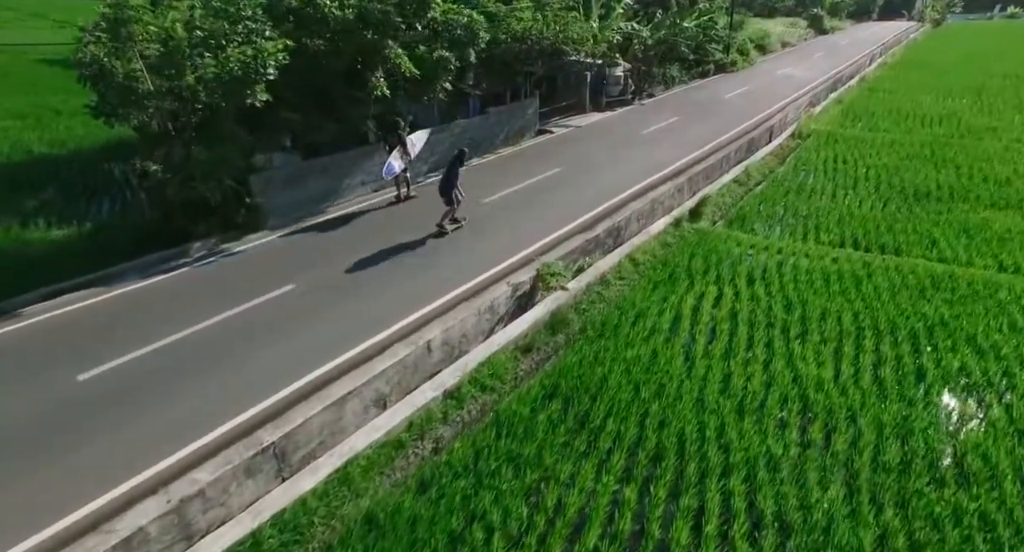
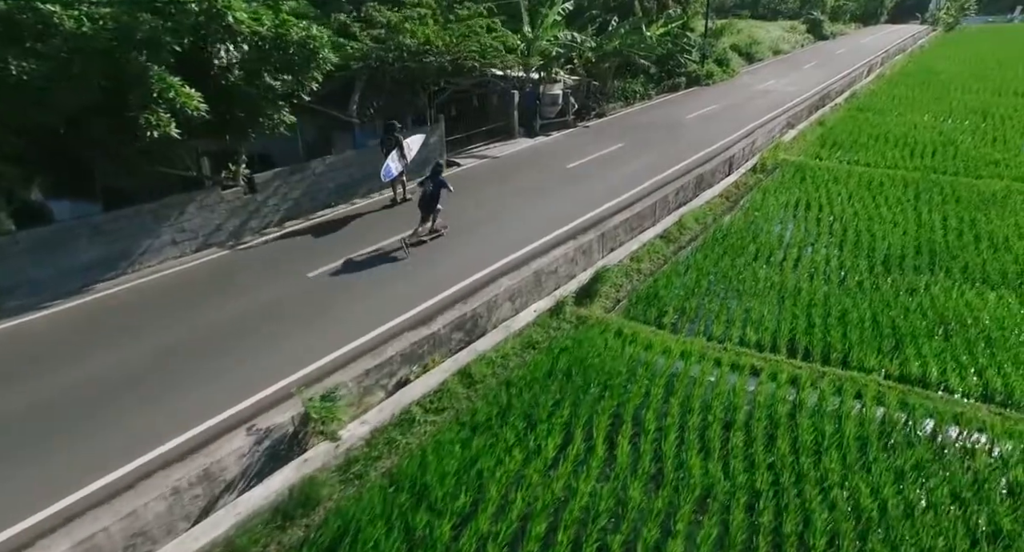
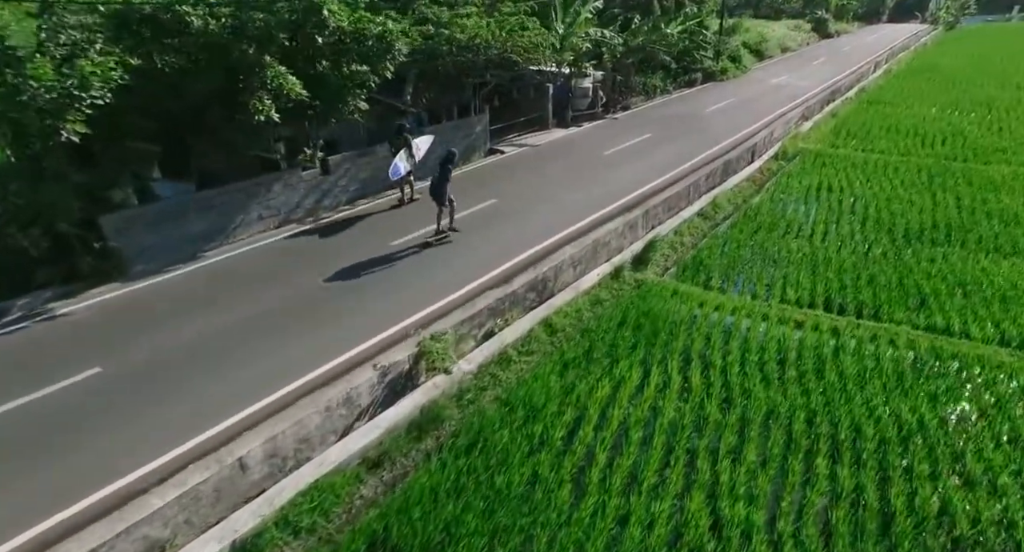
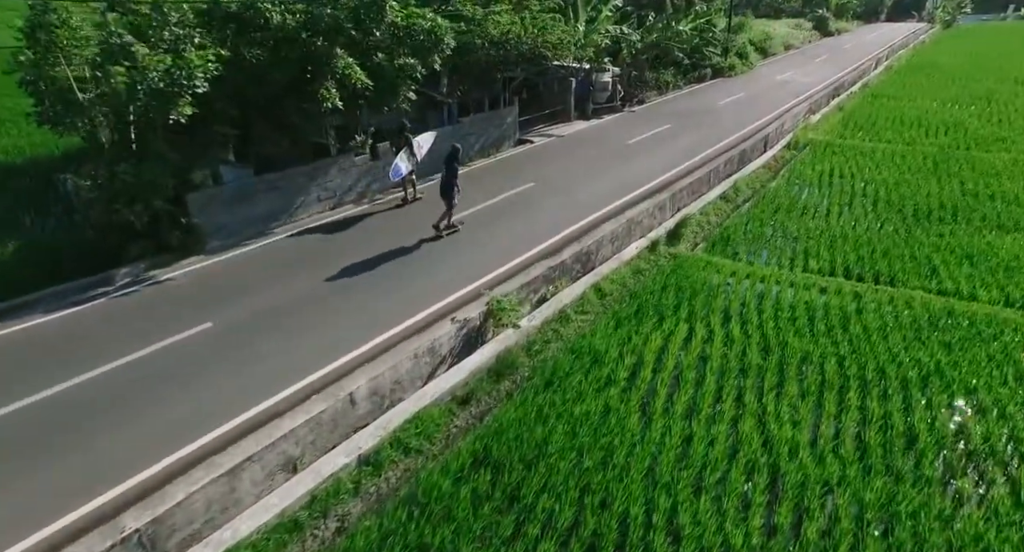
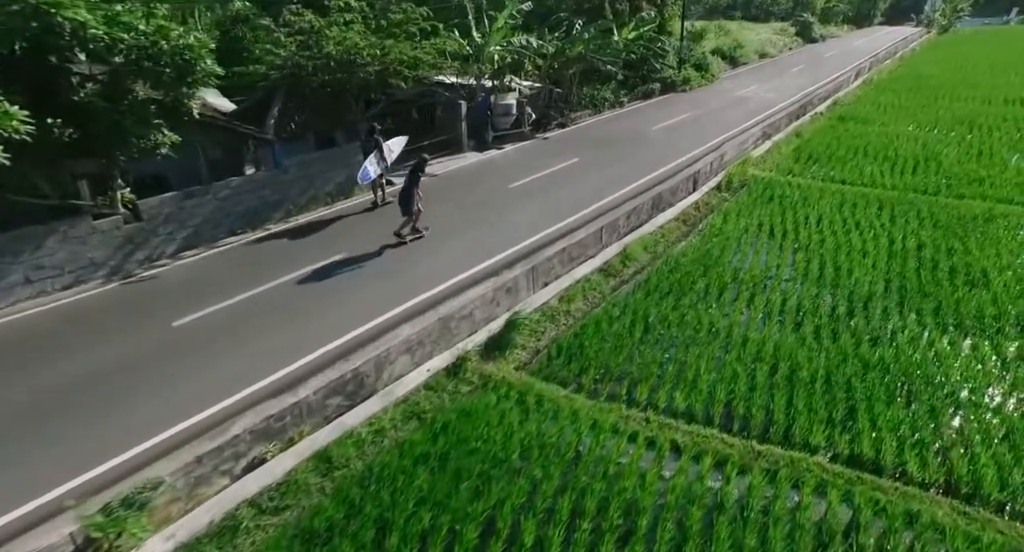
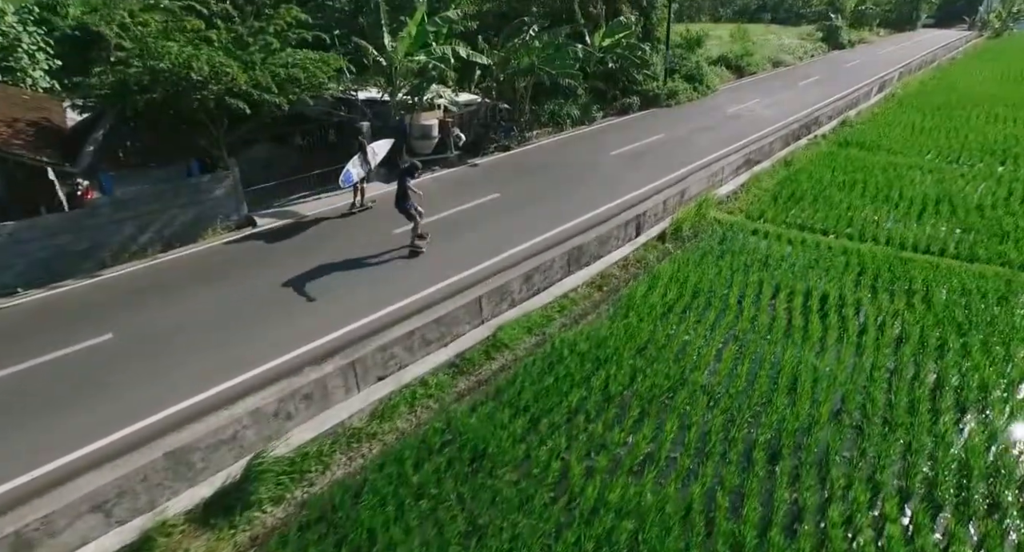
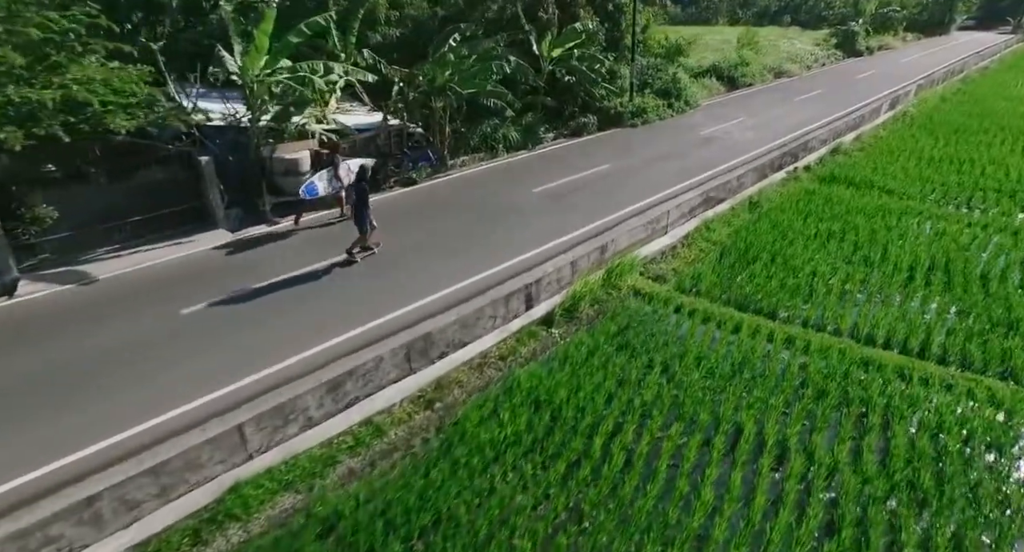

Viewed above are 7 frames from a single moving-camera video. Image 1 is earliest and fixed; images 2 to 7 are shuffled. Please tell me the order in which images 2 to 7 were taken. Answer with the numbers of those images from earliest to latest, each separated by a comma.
4, 3, 2, 5, 6, 7
